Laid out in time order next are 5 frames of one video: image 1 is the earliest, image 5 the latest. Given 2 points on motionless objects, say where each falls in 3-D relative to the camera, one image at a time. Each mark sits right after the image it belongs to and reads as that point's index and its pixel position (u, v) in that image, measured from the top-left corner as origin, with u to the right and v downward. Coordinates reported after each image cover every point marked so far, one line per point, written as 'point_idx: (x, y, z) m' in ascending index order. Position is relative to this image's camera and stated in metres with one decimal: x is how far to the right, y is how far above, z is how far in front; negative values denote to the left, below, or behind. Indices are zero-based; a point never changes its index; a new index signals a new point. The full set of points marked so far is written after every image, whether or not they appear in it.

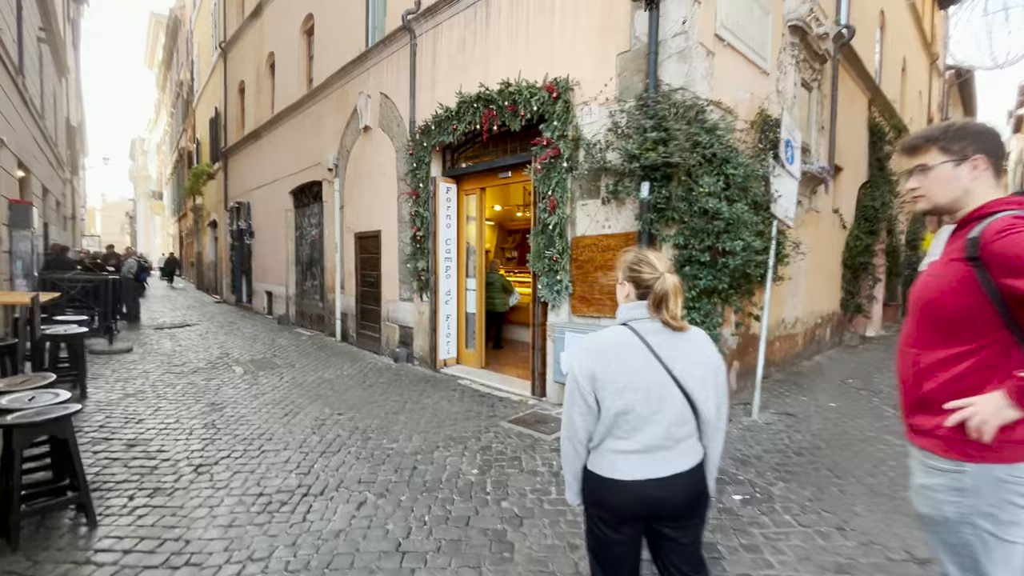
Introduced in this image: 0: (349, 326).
0: (-3.3, -0.8, +9.6) m
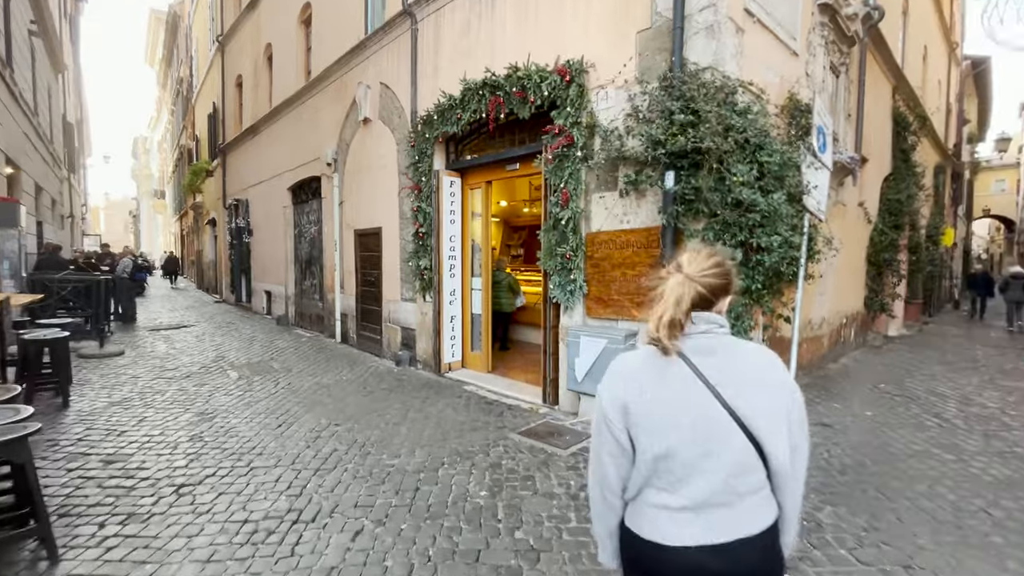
0: (-3.2, -0.8, +9.3) m
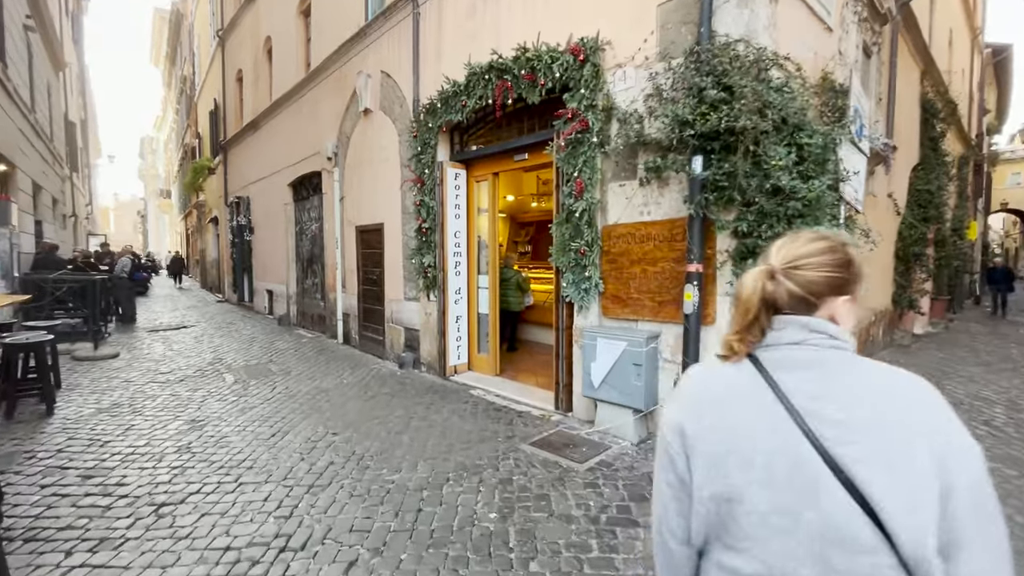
0: (-3.0, -0.7, +8.9) m
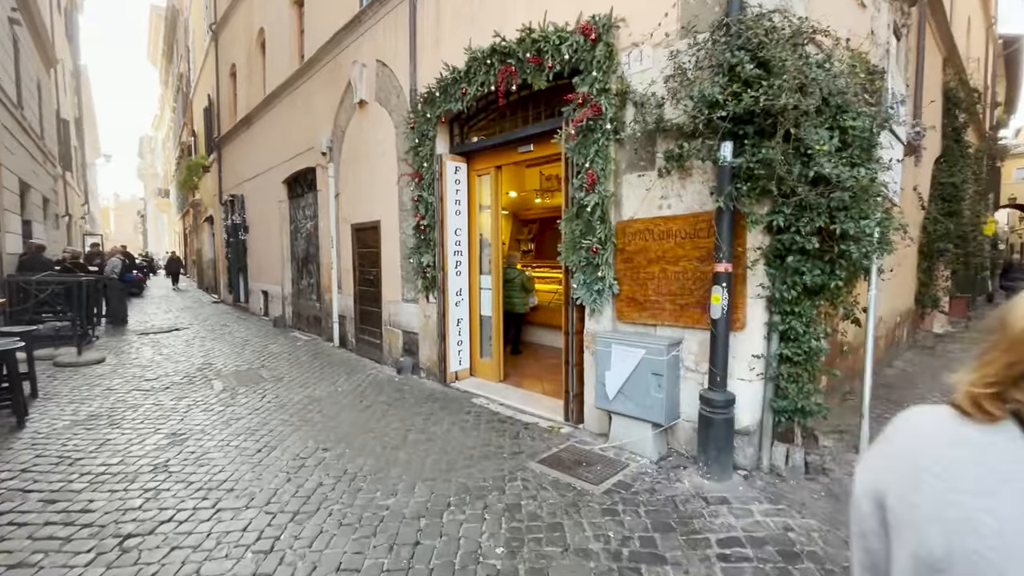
0: (-2.9, -0.7, +8.5) m
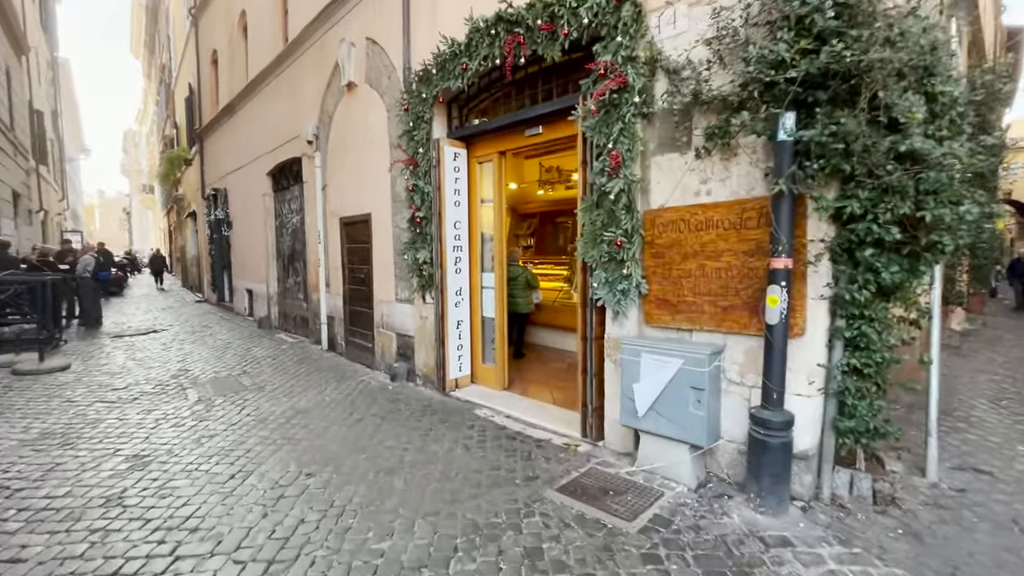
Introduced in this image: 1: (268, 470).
0: (-2.9, -0.7, +7.9) m
1: (-2.0, -1.5, +3.9) m
